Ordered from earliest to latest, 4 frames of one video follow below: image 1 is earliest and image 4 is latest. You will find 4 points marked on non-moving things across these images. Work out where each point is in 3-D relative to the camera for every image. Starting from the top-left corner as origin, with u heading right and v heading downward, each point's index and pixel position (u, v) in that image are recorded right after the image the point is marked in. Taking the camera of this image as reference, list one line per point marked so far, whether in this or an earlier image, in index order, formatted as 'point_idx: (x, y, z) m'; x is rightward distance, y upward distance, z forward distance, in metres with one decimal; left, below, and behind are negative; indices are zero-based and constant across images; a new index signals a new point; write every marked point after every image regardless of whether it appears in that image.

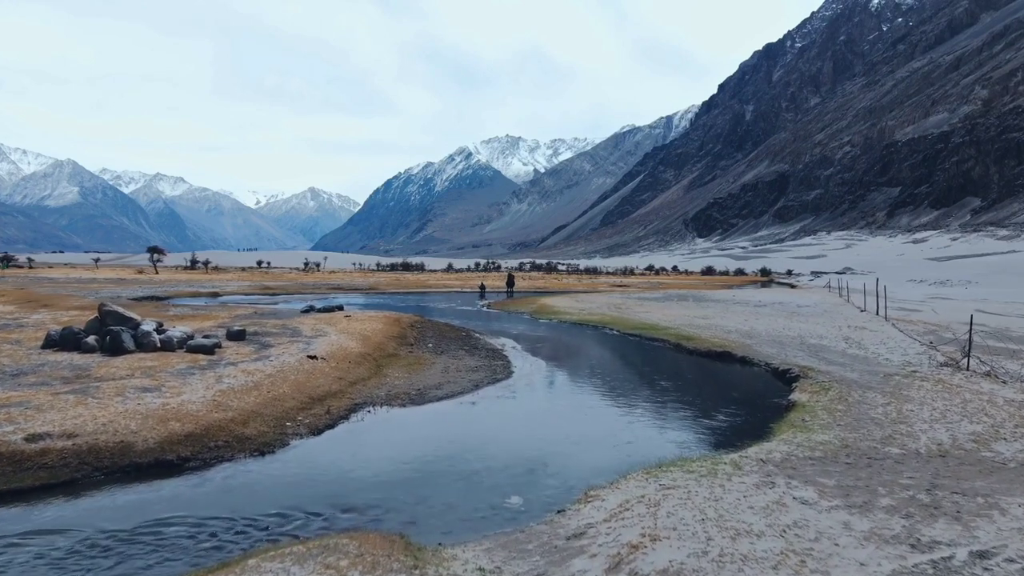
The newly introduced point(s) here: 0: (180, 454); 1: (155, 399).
0: (-8.0, -4.0, +15.3) m
1: (-10.3, -3.2, +18.3) m
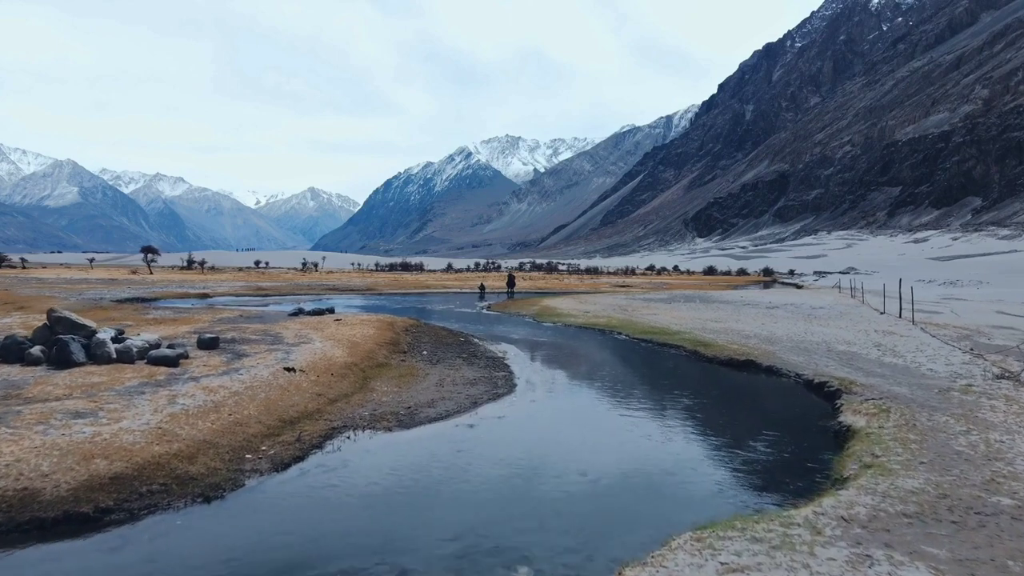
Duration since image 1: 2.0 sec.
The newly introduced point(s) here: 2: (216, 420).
0: (-7.9, -4.2, +12.2) m
1: (-10.2, -3.3, +15.1) m
2: (-8.0, -3.6, +17.2) m
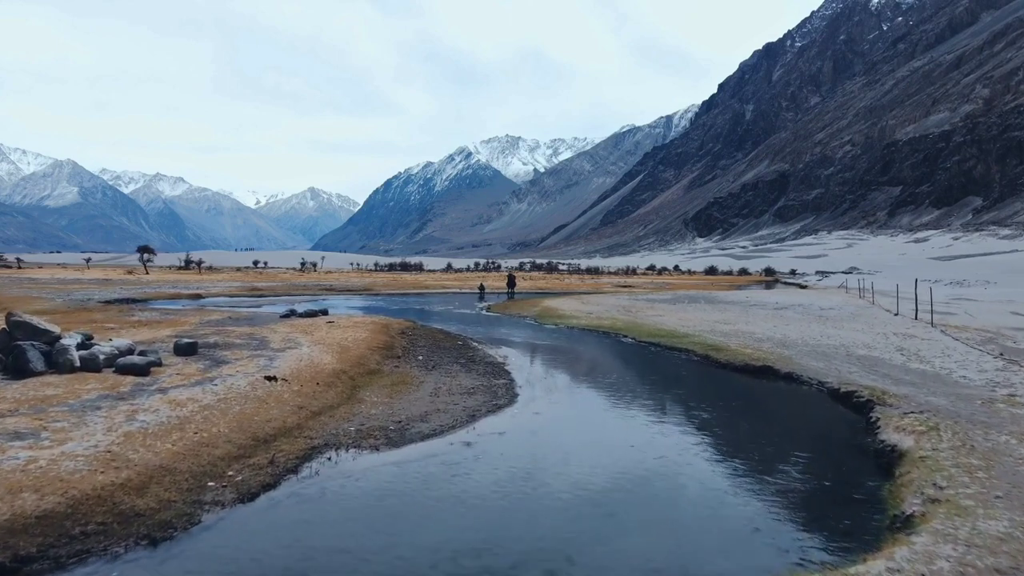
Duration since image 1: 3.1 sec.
0: (-7.9, -4.2, +10.2) m
1: (-10.1, -3.4, +13.1) m
2: (-7.9, -3.6, +15.2) m
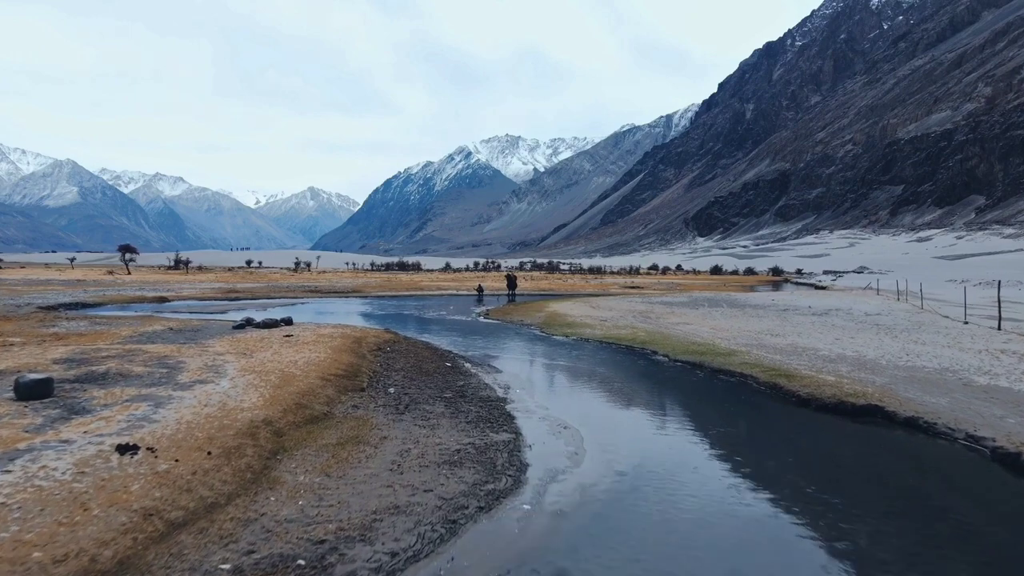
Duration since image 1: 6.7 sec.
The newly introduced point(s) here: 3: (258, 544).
0: (-7.7, -4.5, +1.6) m
1: (-10.0, -3.7, +4.5) m
2: (-7.8, -3.9, +6.6) m
3: (-4.4, -4.4, +11.2) m
